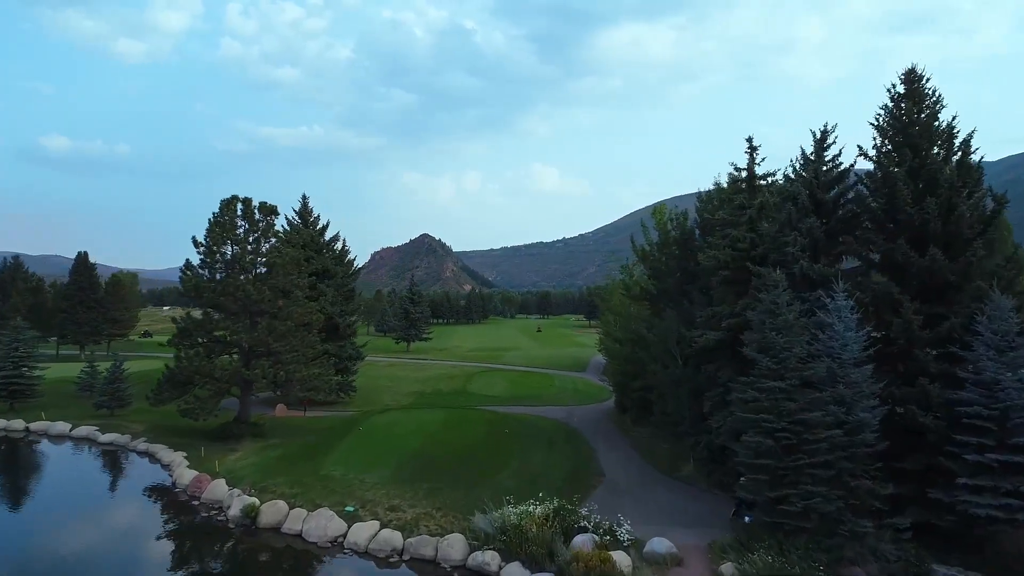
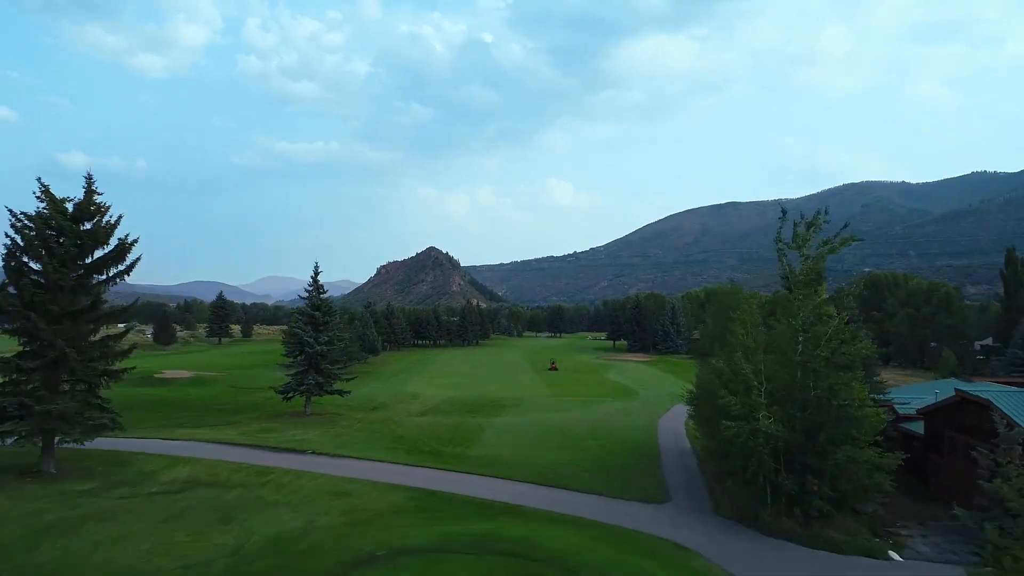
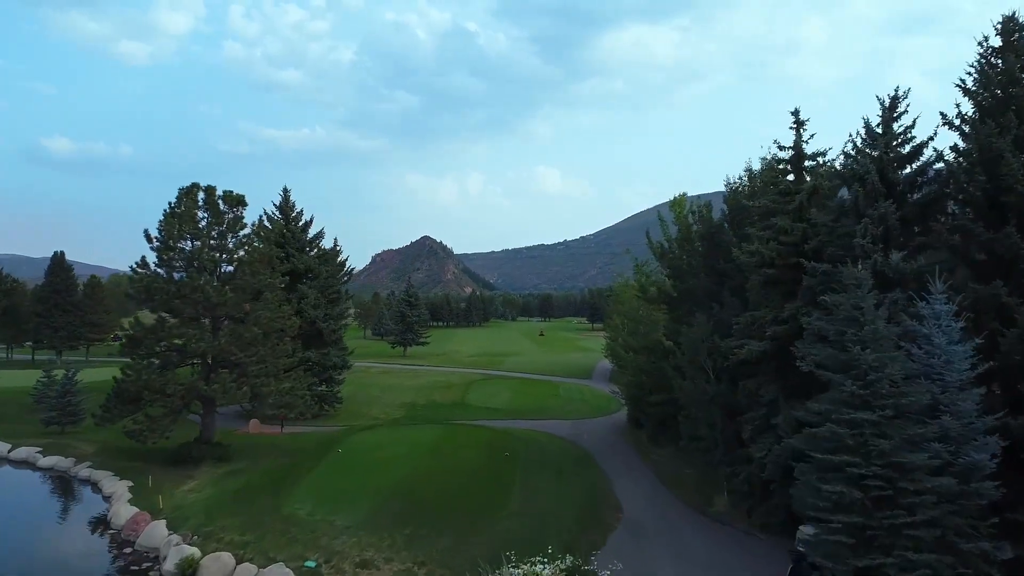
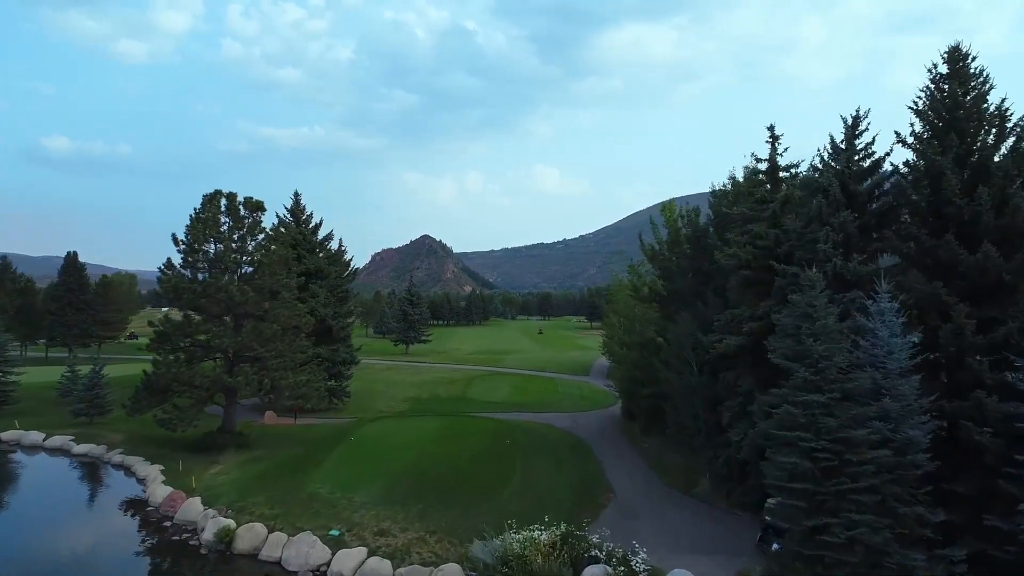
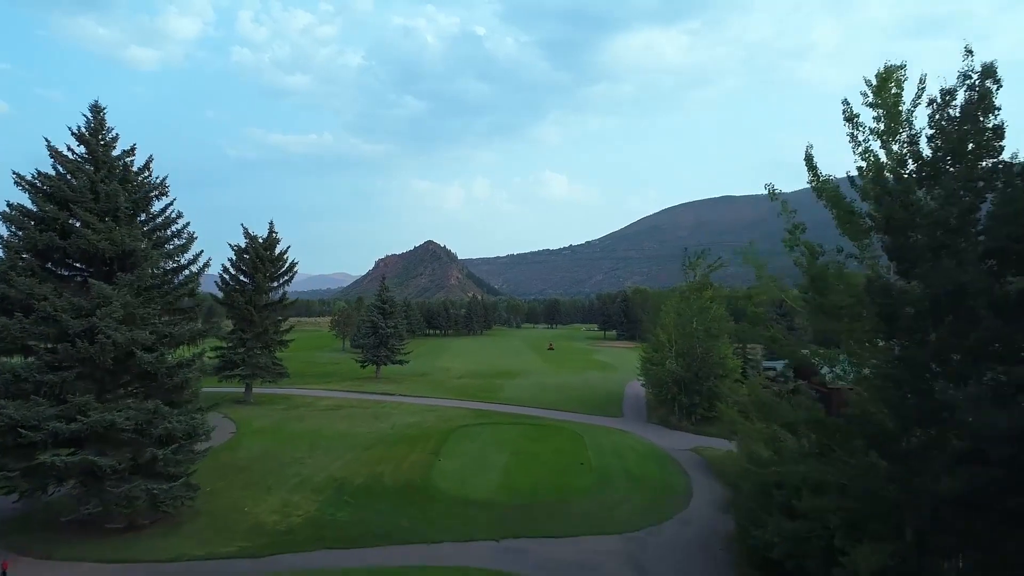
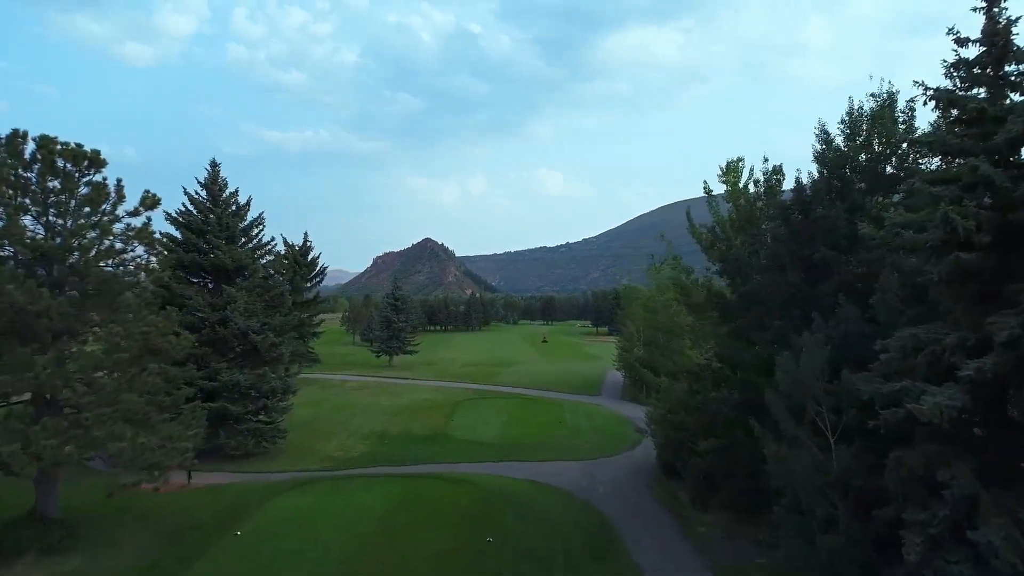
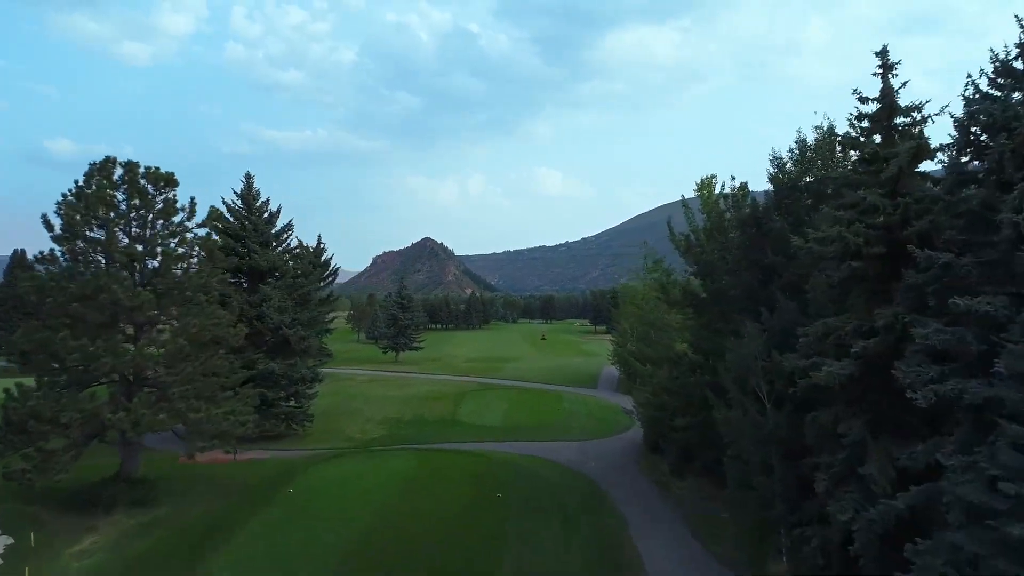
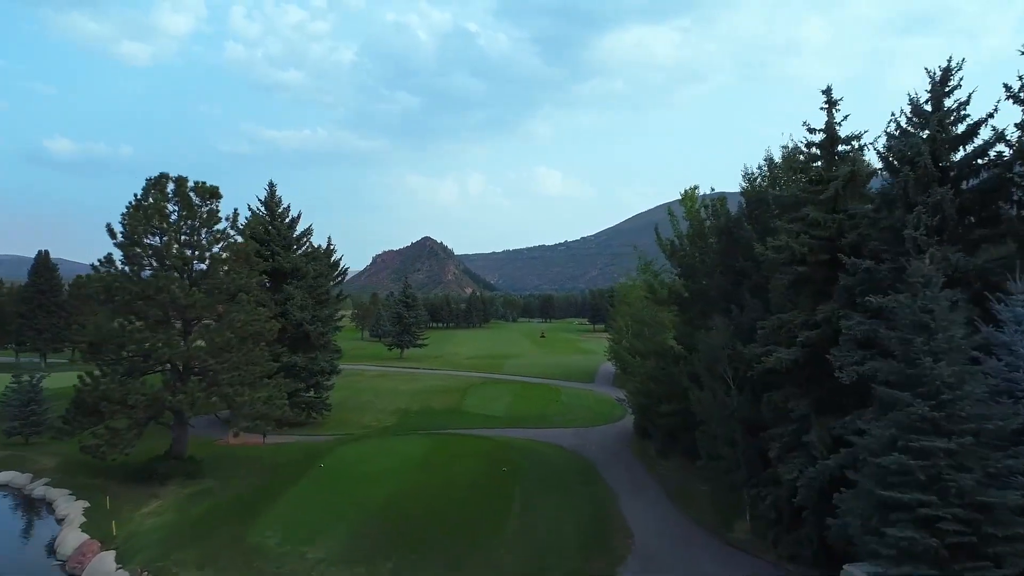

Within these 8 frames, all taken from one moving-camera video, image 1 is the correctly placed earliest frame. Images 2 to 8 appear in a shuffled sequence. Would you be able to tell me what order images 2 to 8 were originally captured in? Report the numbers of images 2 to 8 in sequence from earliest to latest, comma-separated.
4, 3, 8, 7, 6, 5, 2
